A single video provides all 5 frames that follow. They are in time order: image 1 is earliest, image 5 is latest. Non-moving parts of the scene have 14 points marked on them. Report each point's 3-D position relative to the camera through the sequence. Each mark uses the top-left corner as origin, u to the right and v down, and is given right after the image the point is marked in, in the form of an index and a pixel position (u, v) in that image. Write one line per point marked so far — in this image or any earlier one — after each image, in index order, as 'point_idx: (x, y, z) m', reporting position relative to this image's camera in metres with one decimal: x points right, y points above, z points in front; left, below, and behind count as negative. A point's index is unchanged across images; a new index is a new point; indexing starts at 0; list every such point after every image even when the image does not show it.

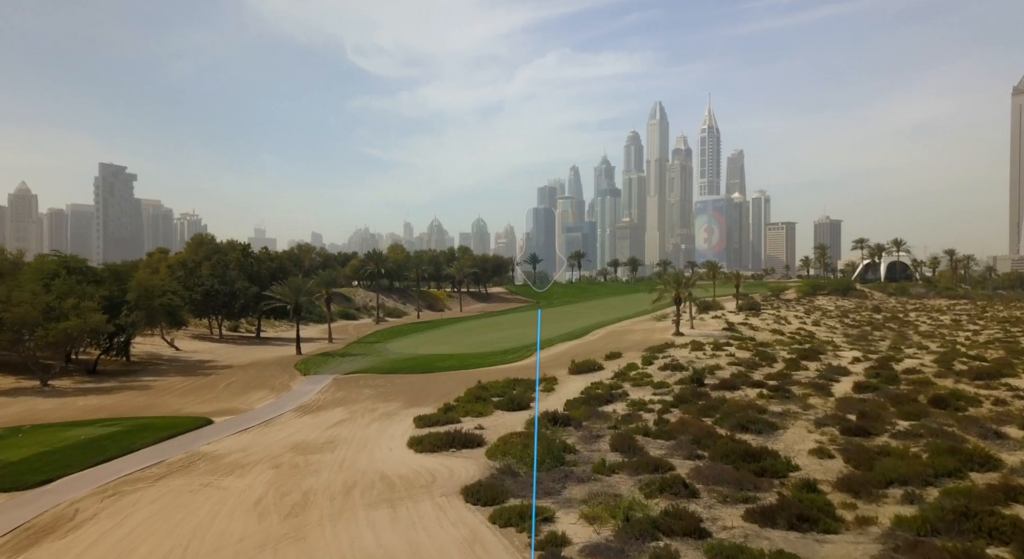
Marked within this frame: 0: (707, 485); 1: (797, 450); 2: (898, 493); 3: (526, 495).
0: (+4.7, -5.0, +15.1) m
1: (+8.0, -4.8, +17.5) m
2: (+8.6, -4.8, +13.9) m
3: (+0.3, -5.1, +14.8) m
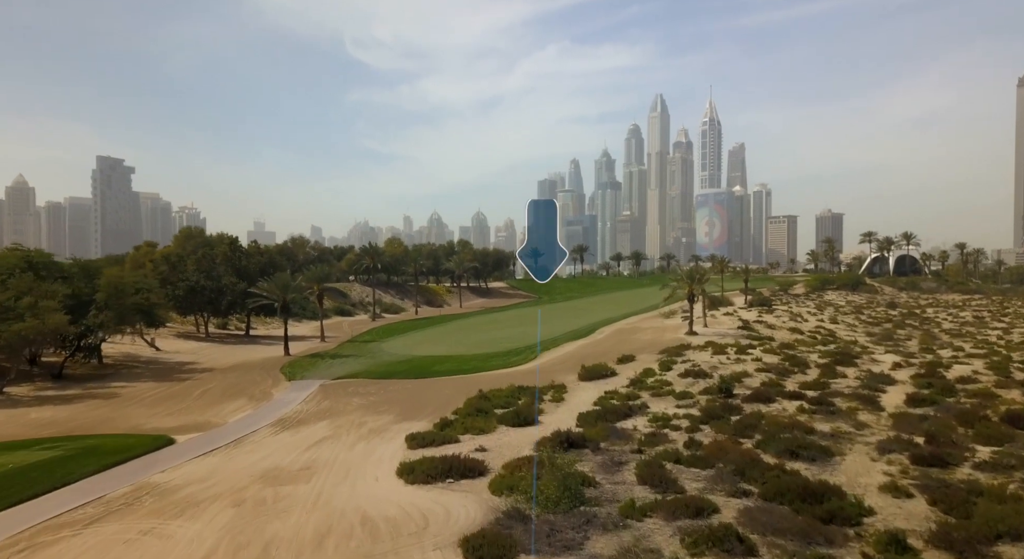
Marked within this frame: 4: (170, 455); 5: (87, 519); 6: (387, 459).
0: (+4.9, -5.0, +12.2) m
1: (+8.2, -4.8, +14.5) m
2: (+8.8, -4.8, +11.0) m
3: (+0.5, -5.2, +11.9) m
4: (-10.3, -5.3, +18.8) m
5: (-9.4, -5.3, +13.9) m
6: (-3.8, -5.4, +18.9) m
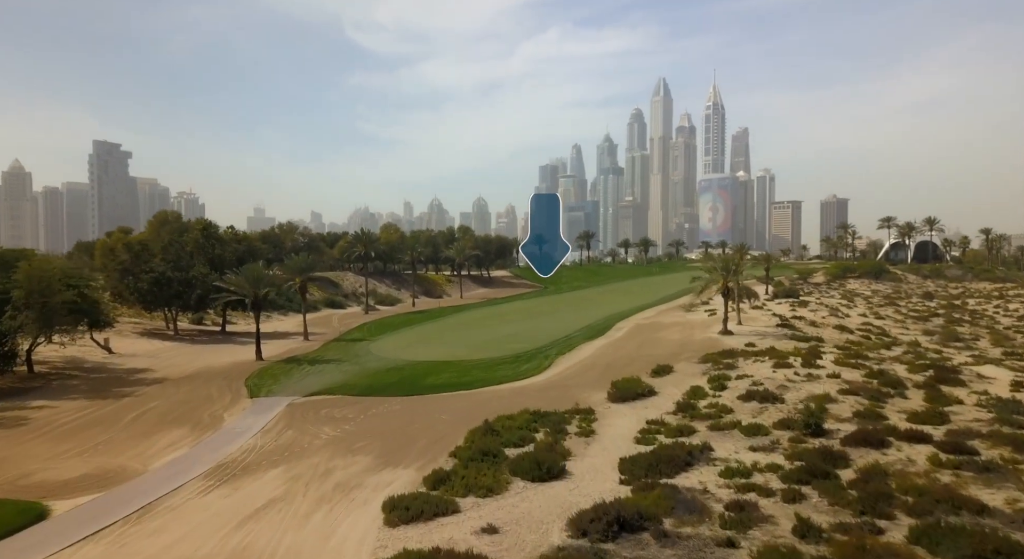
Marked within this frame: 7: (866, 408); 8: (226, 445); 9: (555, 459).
0: (+5.4, -5.2, +6.2) m
1: (+8.6, -4.9, +8.5) m
2: (+9.3, -5.1, +5.0) m
3: (+1.0, -5.4, +5.9) m
4: (-9.8, -5.3, +12.9) m
5: (-8.9, -5.4, +7.9) m
6: (-3.3, -5.5, +12.9) m
7: (+11.2, -4.0, +19.7) m
8: (-9.1, -5.3, +19.9) m
9: (+1.2, -4.9, +17.4) m
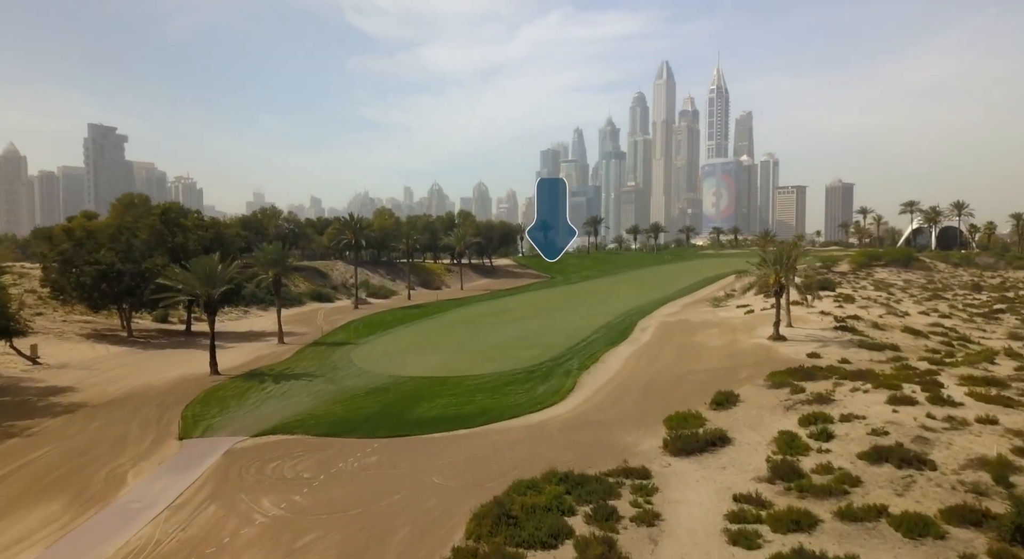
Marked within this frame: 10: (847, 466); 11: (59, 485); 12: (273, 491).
0: (+5.9, -5.7, -0.5) m
1: (+9.2, -5.4, +1.8) m
2: (+9.8, -5.6, -1.7) m
3: (+1.5, -5.9, -0.8) m
4: (-9.3, -5.7, +6.2) m
5: (-8.4, -5.9, +1.2) m
6: (-2.8, -5.8, +6.2) m
7: (+11.7, -4.2, +13.0) m
8: (-8.6, -5.5, +13.2) m
9: (+1.7, -5.2, +10.7) m
10: (+8.0, -4.3, +15.1) m
11: (-11.7, -5.3, +16.2) m
12: (-6.0, -5.3, +15.8) m
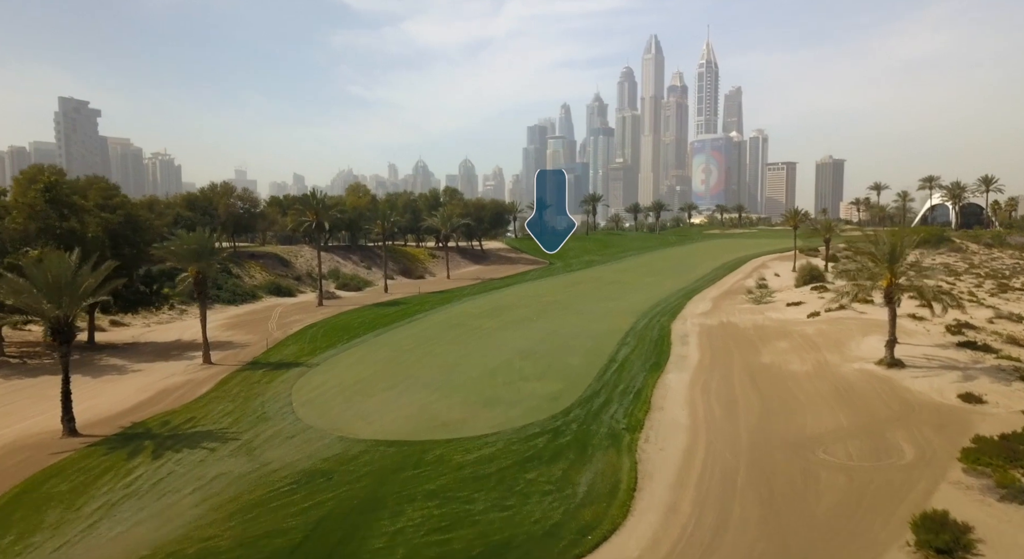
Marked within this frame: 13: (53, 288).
0: (+7.0, -7.1, -10.5) m
1: (+10.2, -6.6, -8.1) m
2: (+10.9, -7.0, -11.6) m
3: (+2.6, -7.3, -10.9) m
4: (-8.4, -6.9, -4.2) m
5: (-7.4, -7.3, -9.1) m
6: (-1.8, -7.0, -4.0) m
7: (+12.5, -5.0, +3.1) m
8: (-7.8, -6.4, +2.8) m
9: (+2.6, -6.1, +0.6) m
10: (+8.7, -5.1, +5.1) m
11: (-11.0, -6.2, +5.9) m
12: (-5.3, -6.1, +5.5) m
13: (-14.4, -0.2, +19.9) m
